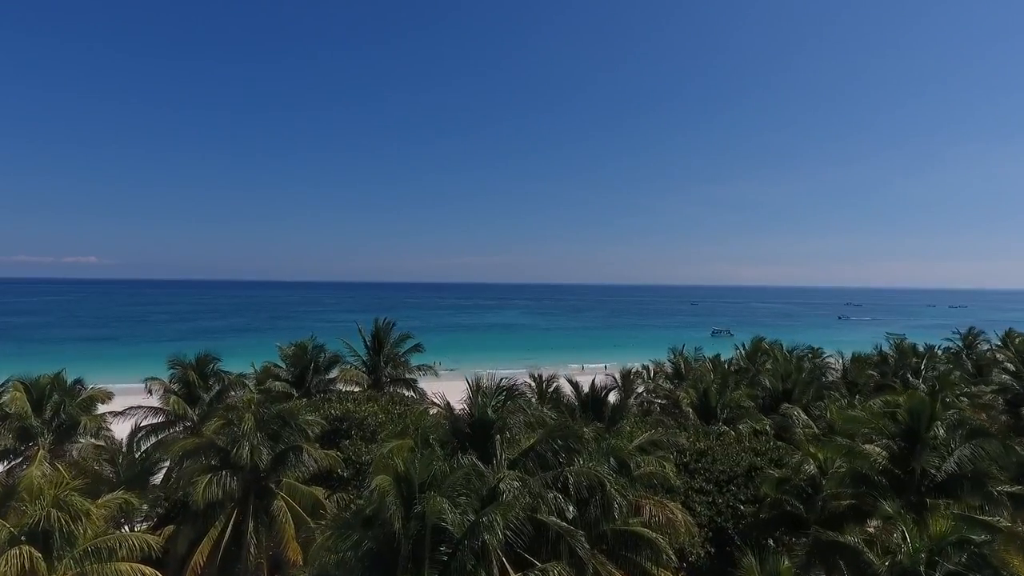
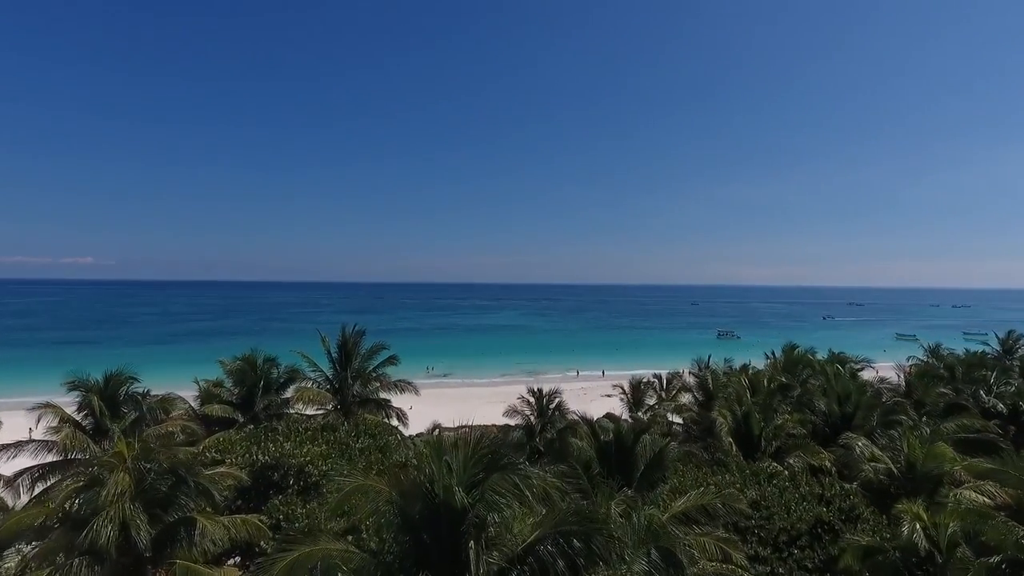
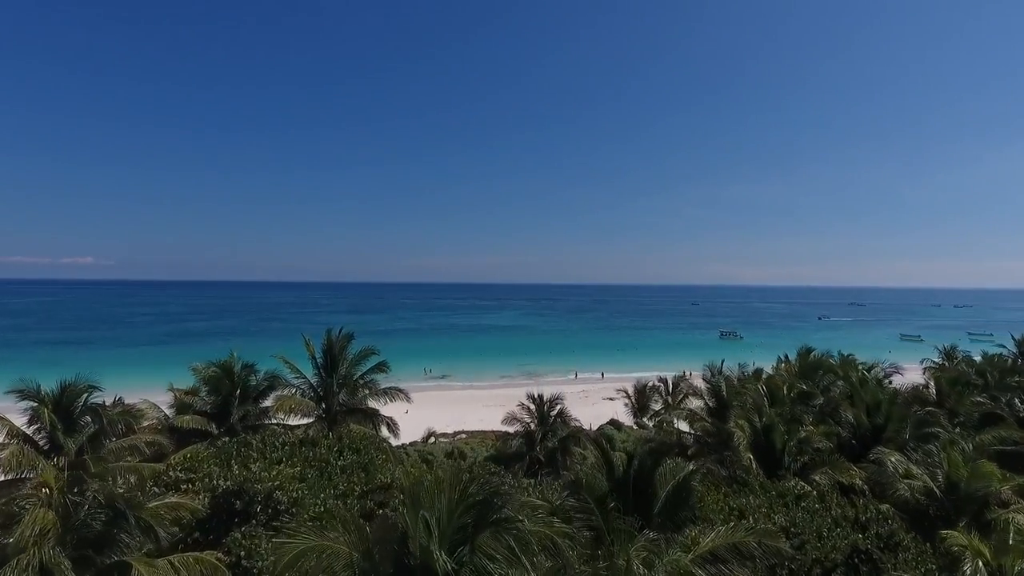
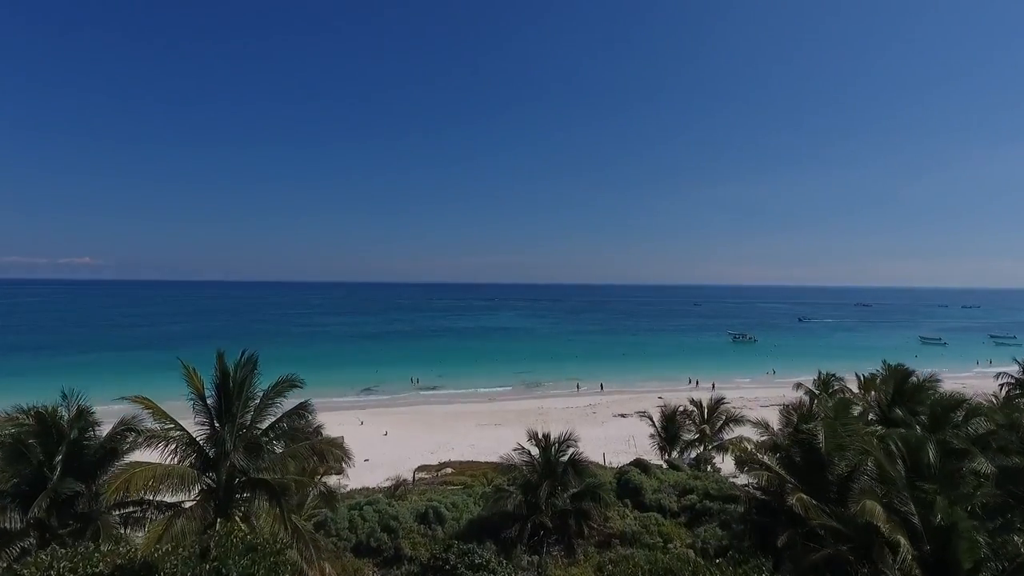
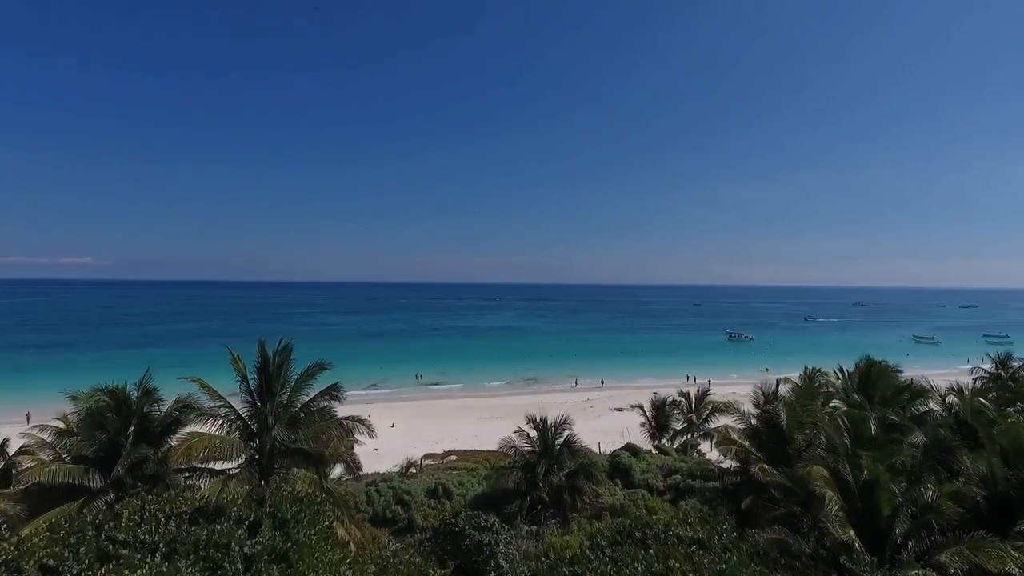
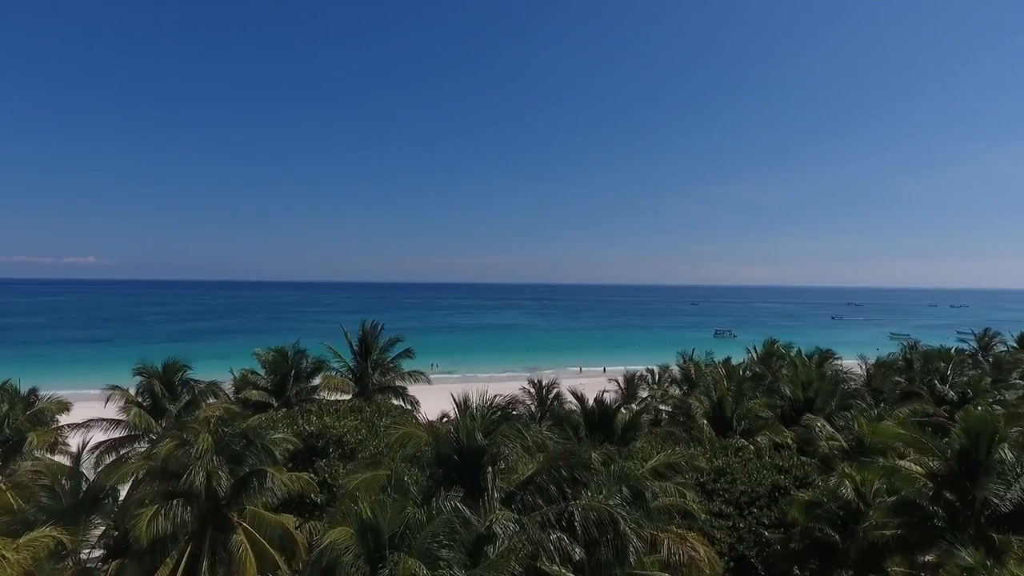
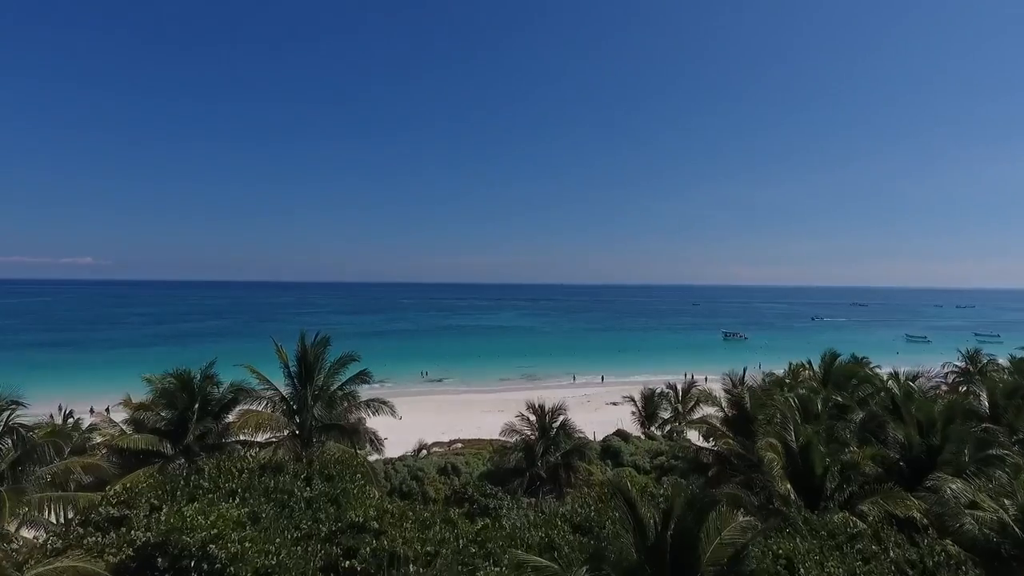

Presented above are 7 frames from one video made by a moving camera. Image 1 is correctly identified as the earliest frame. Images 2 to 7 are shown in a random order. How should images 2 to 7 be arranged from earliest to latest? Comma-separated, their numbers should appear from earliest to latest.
6, 2, 3, 7, 5, 4
